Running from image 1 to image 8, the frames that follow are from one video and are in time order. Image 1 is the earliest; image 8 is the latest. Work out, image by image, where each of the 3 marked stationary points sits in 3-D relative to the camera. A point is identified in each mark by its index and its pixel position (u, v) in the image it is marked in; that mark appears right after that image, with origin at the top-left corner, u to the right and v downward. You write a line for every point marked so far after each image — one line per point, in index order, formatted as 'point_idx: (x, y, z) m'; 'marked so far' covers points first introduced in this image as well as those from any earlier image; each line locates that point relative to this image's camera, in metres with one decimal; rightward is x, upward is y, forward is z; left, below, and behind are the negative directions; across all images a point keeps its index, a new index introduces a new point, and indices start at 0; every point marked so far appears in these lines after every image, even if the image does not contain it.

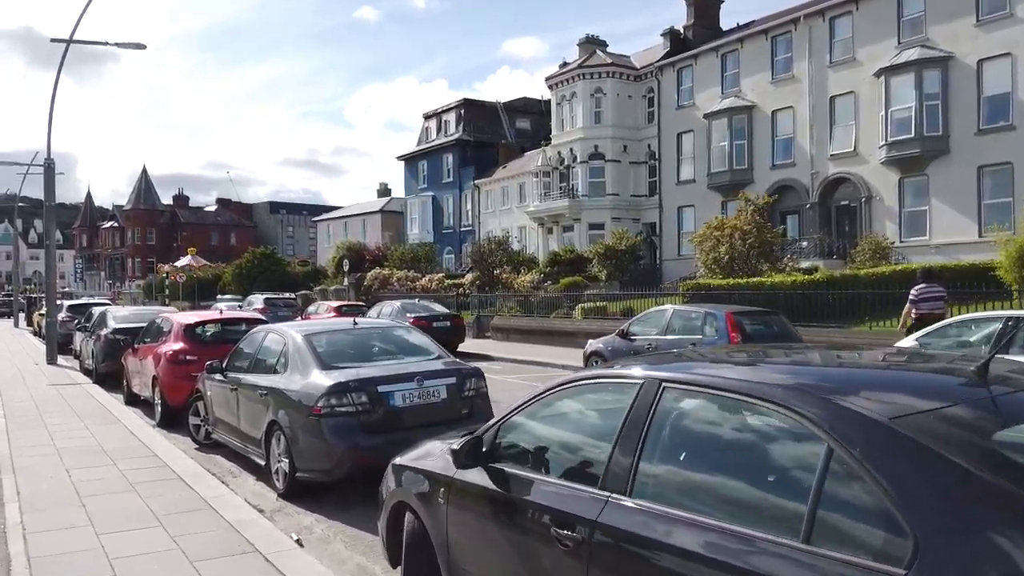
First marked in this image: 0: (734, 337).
0: (+3.1, -0.7, +11.7) m
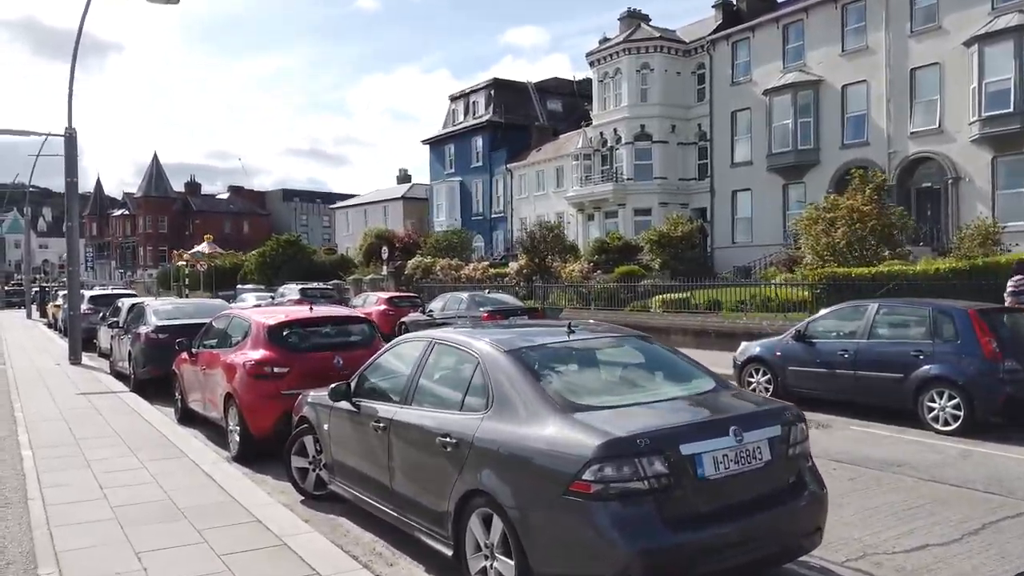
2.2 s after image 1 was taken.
0: (+5.0, -0.6, +8.9) m
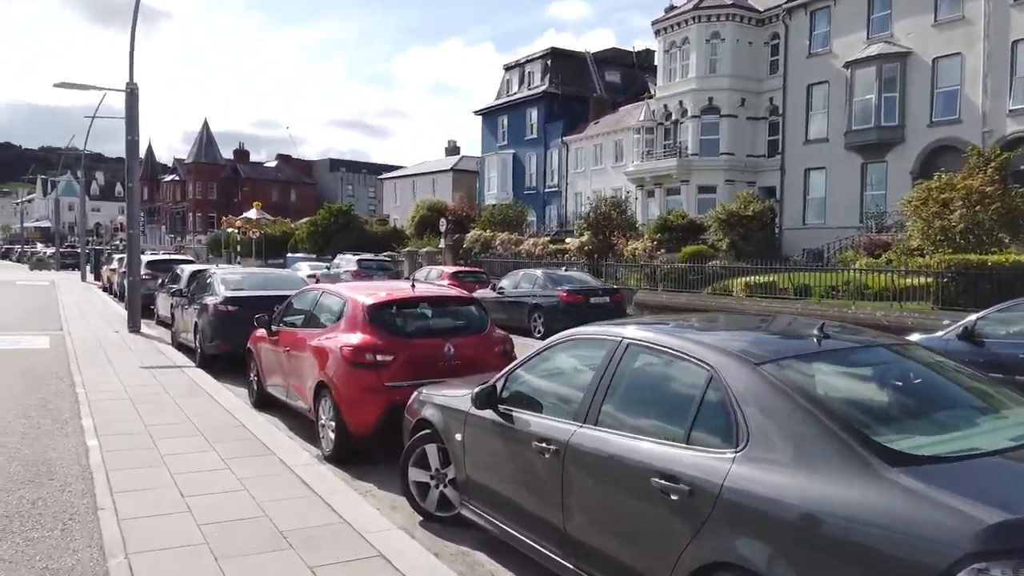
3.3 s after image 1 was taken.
0: (+6.3, -0.6, +7.3) m
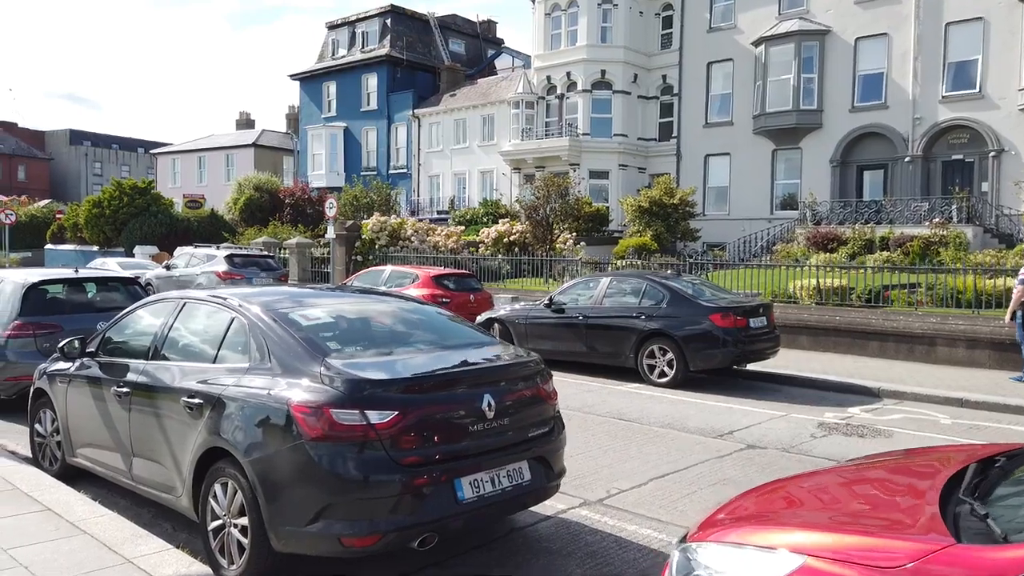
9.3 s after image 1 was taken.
0: (+10.4, -0.9, +2.9) m
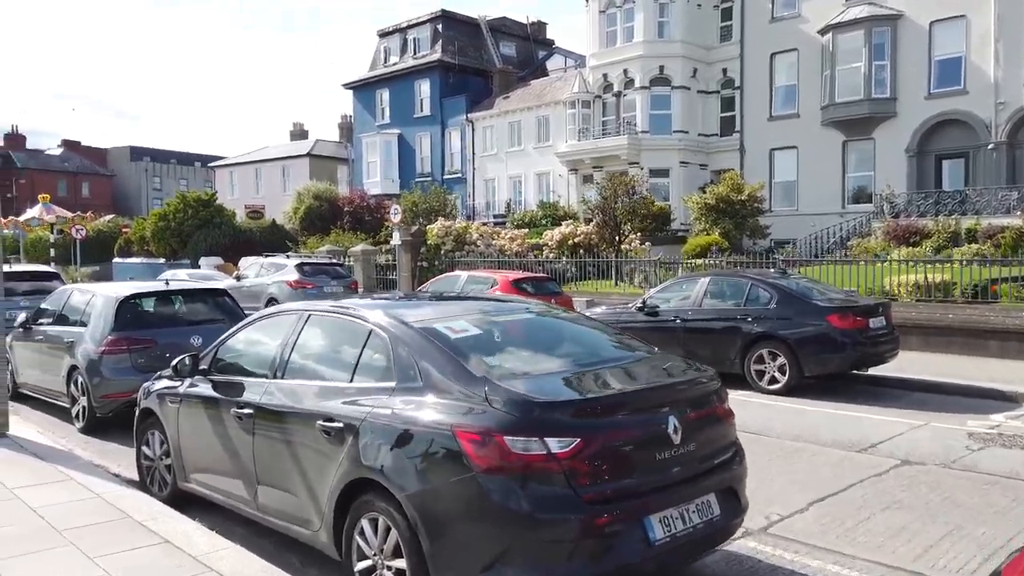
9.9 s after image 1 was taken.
0: (+11.2, -0.7, +1.8) m
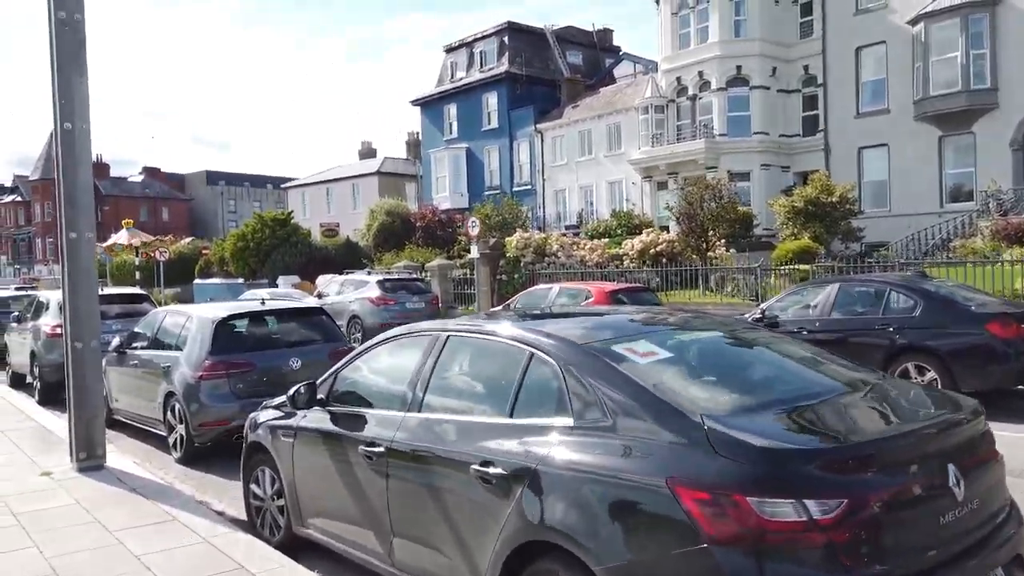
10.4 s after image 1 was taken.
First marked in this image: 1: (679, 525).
0: (+11.8, -0.4, +0.1) m
1: (+0.6, -0.8, +3.0) m
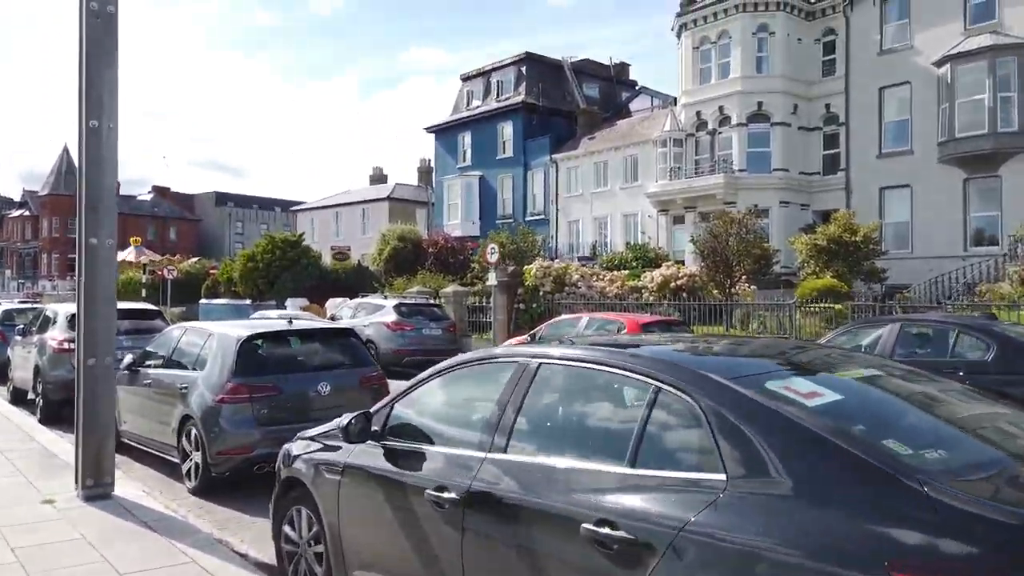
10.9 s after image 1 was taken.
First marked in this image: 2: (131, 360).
0: (+12.3, -0.7, -0.7) m
1: (+1.0, -0.9, +2.3) m
2: (-4.4, -0.8, +9.8) m
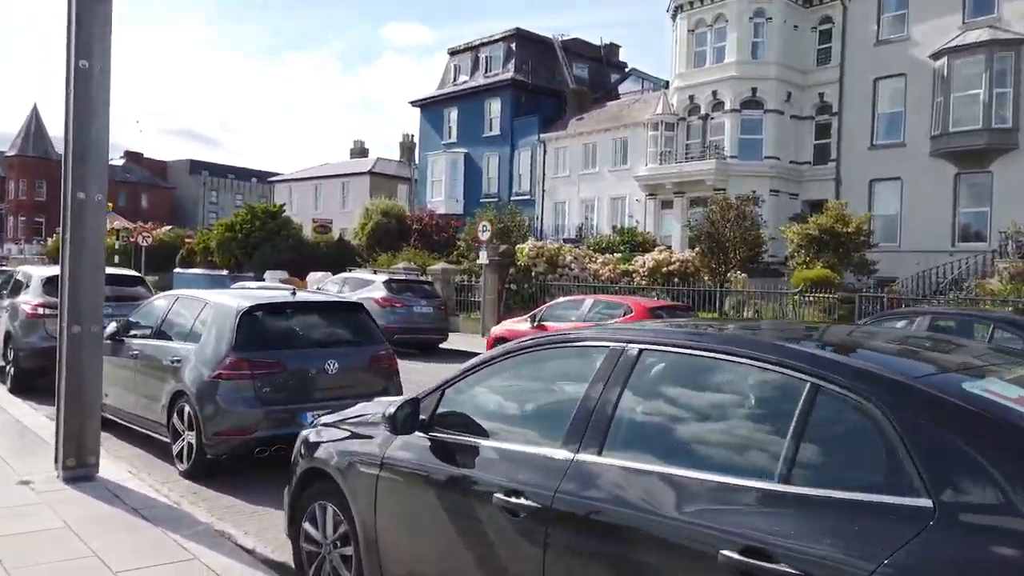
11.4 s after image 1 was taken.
0: (+12.7, -1.1, -0.9) m
1: (+1.4, -0.9, +1.7) m
2: (-4.2, -0.4, +9.0) m
